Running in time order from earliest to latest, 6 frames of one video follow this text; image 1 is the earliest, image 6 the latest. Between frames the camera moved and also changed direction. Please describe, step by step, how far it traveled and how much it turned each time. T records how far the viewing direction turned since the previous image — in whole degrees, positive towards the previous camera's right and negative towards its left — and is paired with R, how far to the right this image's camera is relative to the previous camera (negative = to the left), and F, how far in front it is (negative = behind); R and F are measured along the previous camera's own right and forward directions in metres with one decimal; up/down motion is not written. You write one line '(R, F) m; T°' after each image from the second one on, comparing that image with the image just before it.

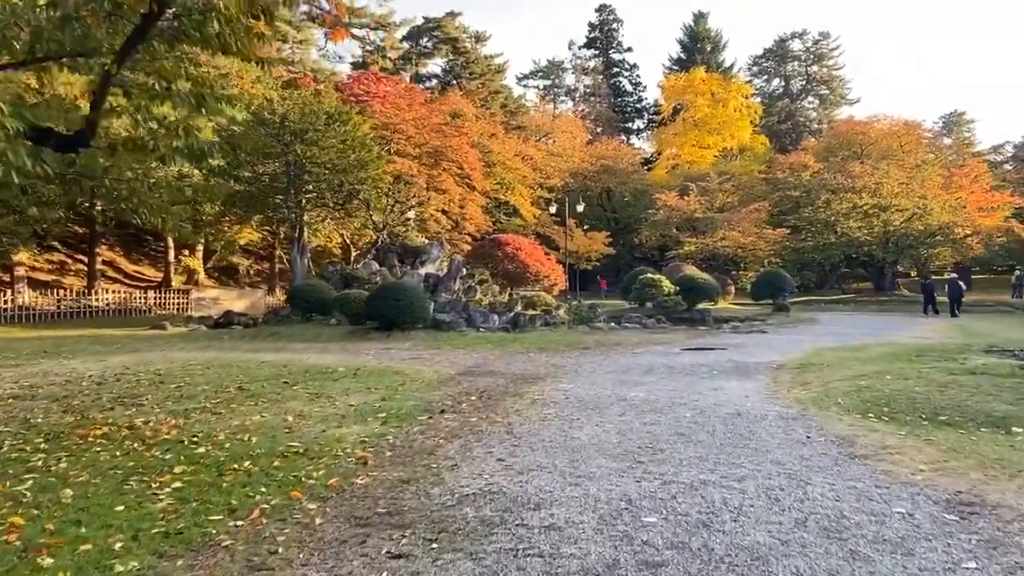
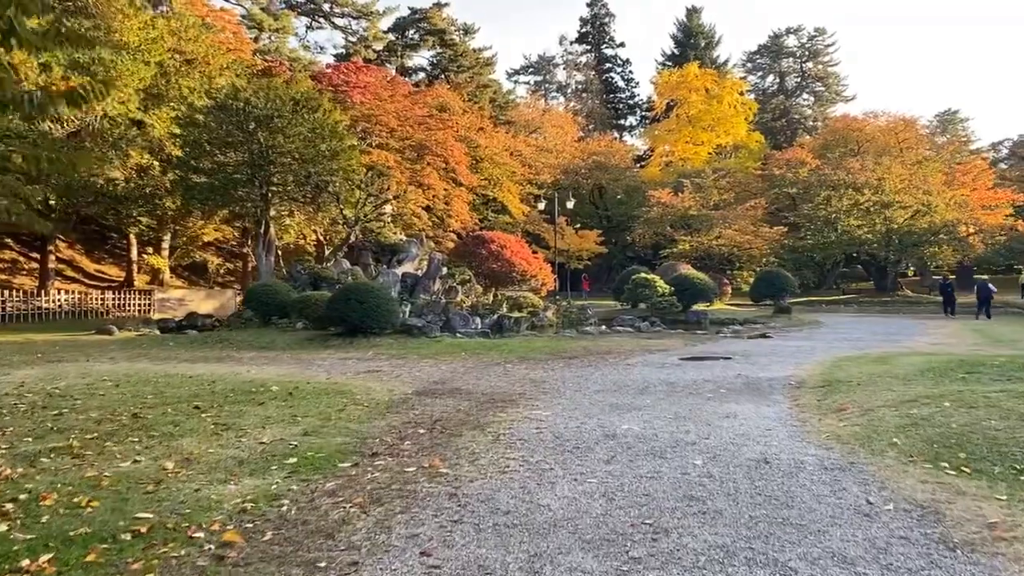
(+0.2, +1.2) m; +1°
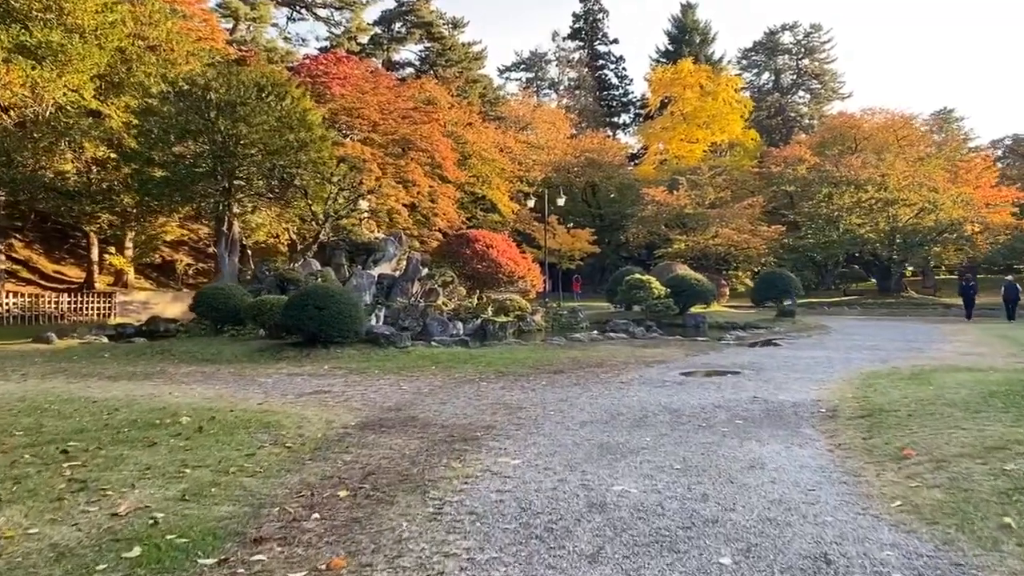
(+0.2, +1.2) m; 0°
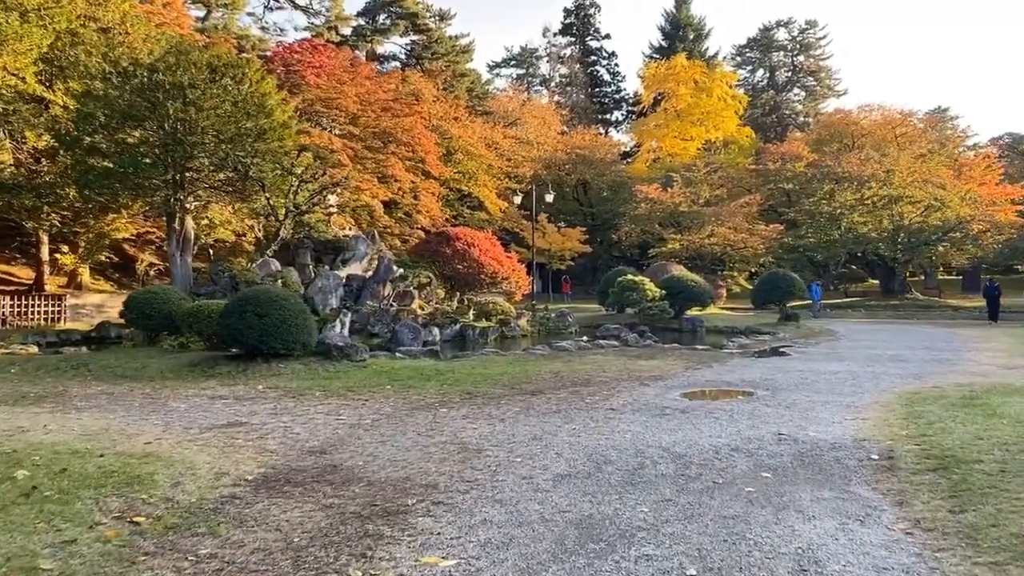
(+0.2, +1.3) m; +1°
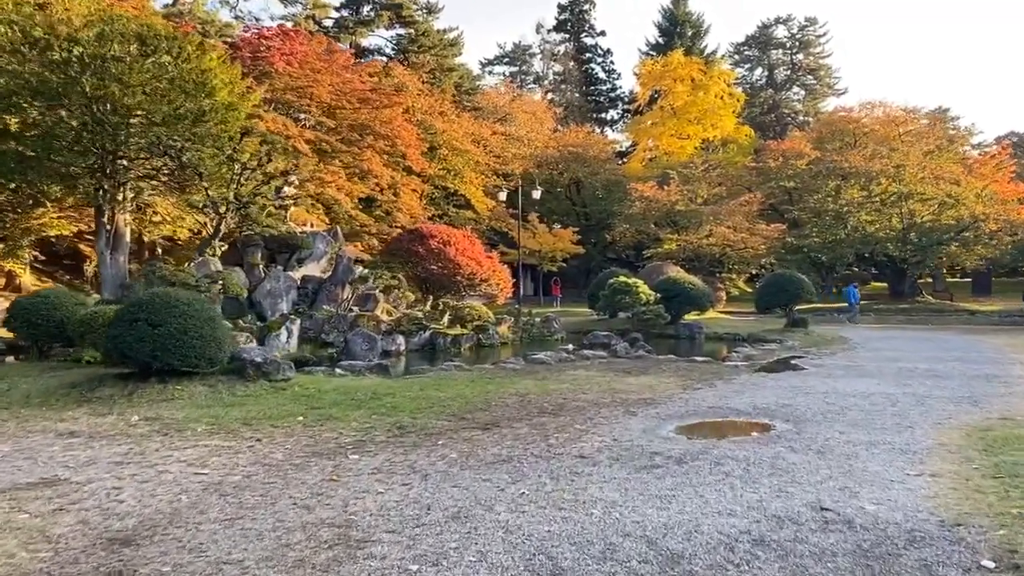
(+0.3, +1.5) m; 0°
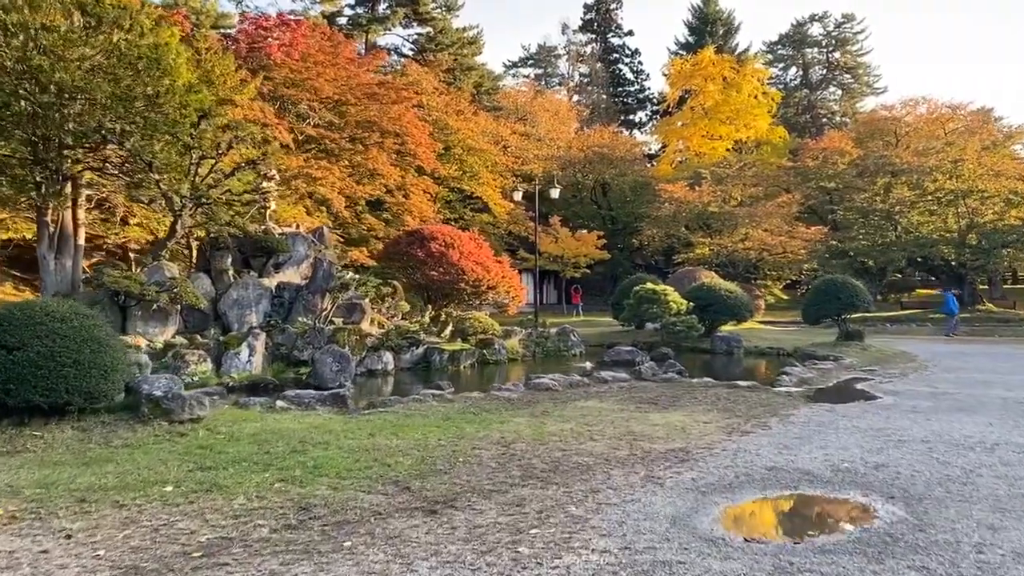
(+0.3, +1.8) m; -2°
